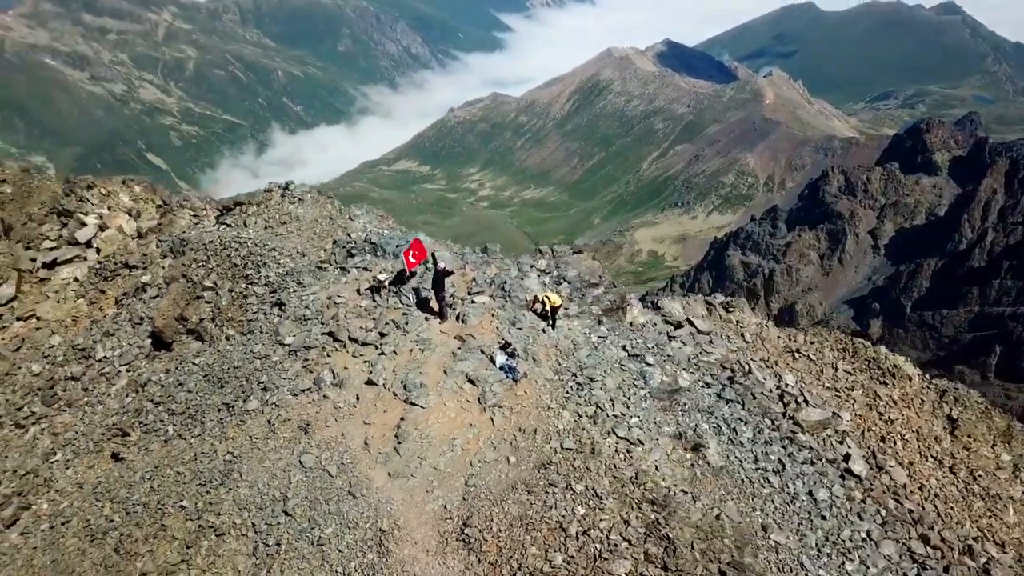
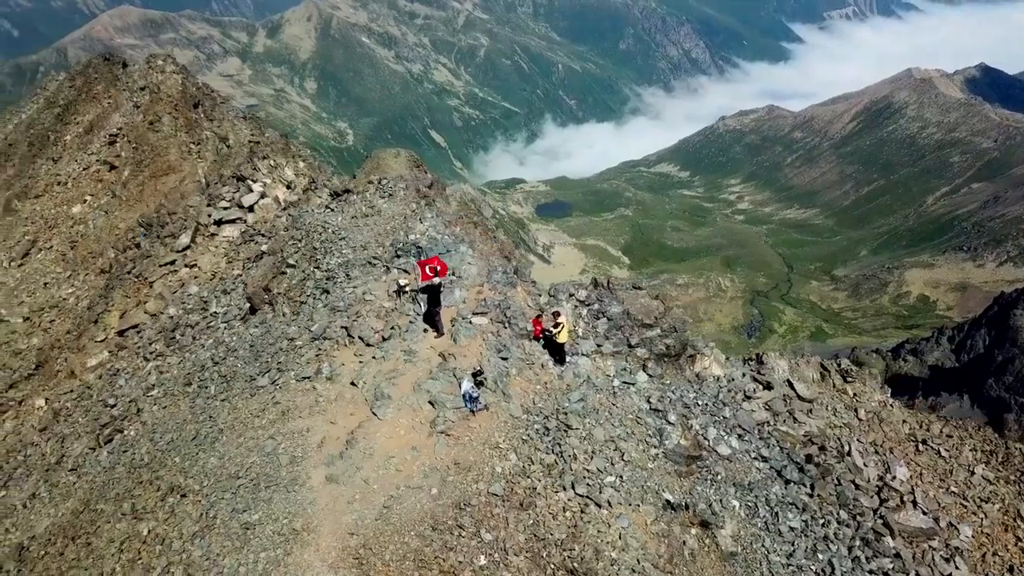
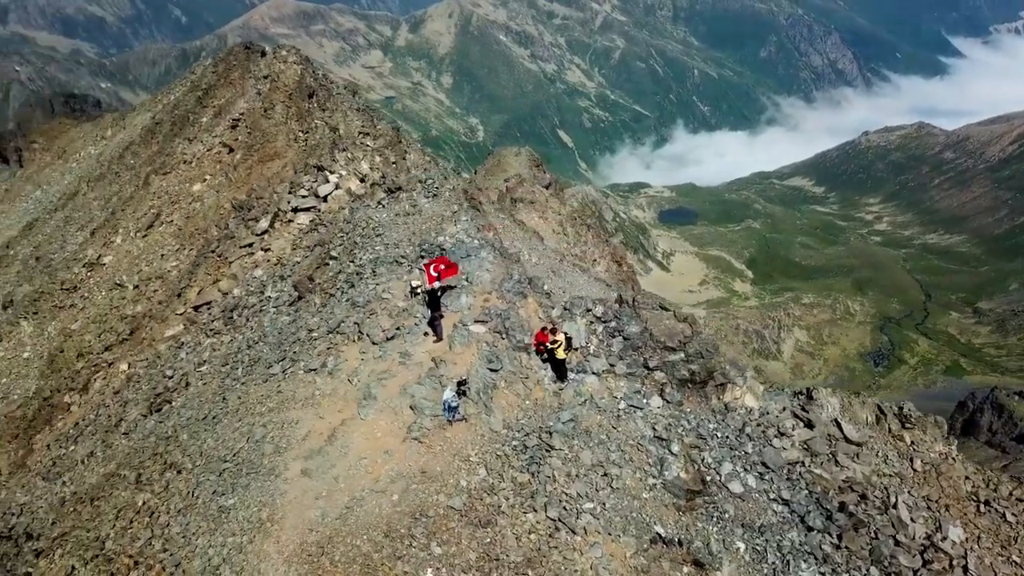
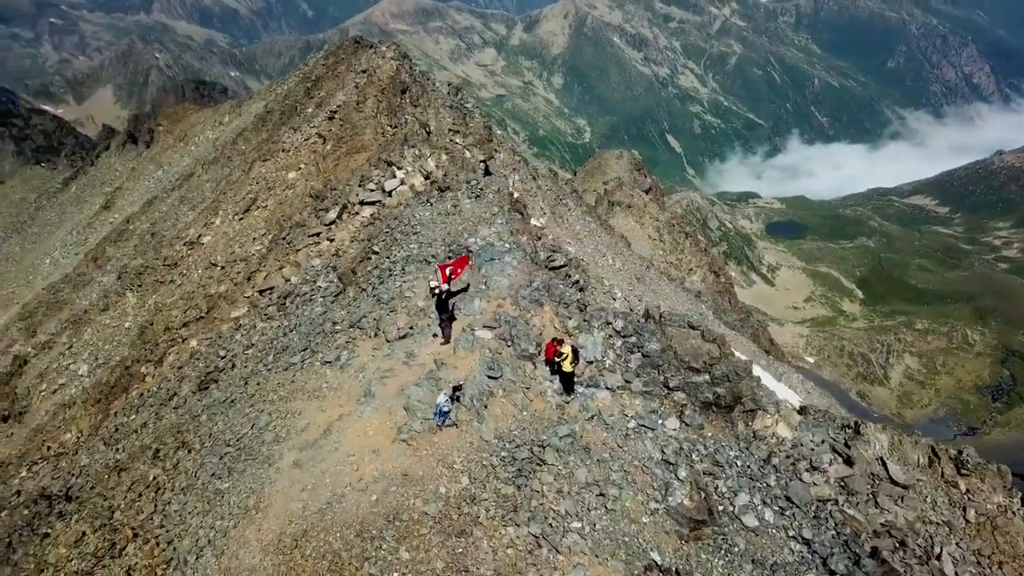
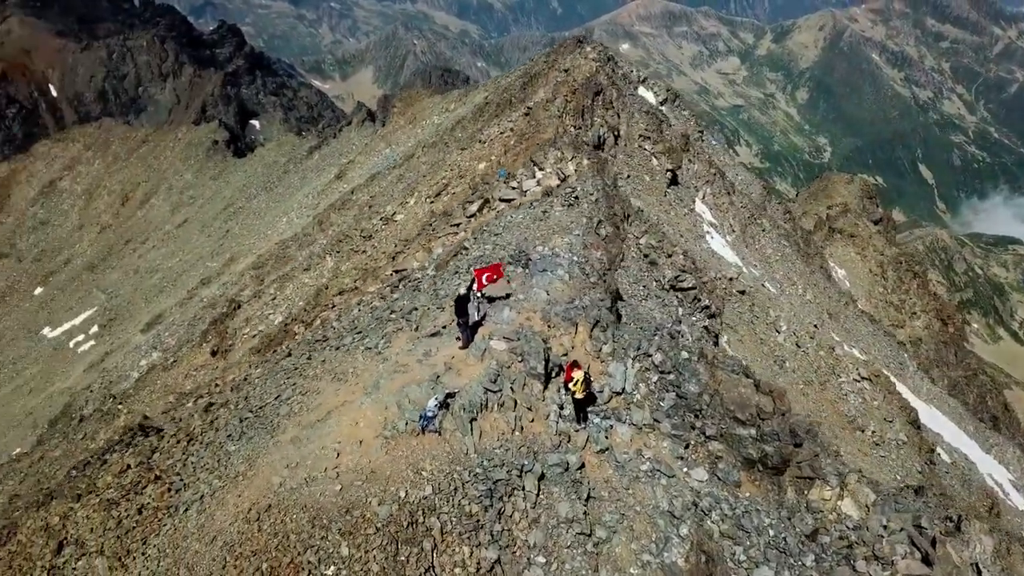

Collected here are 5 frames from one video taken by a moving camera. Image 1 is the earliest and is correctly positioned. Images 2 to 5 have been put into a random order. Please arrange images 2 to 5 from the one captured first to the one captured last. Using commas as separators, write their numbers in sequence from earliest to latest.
2, 3, 4, 5
